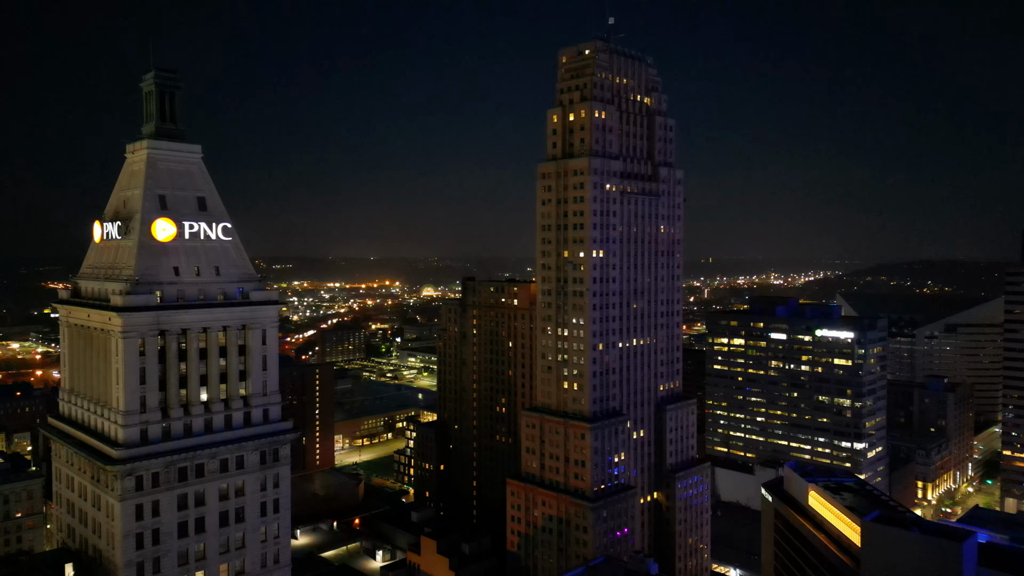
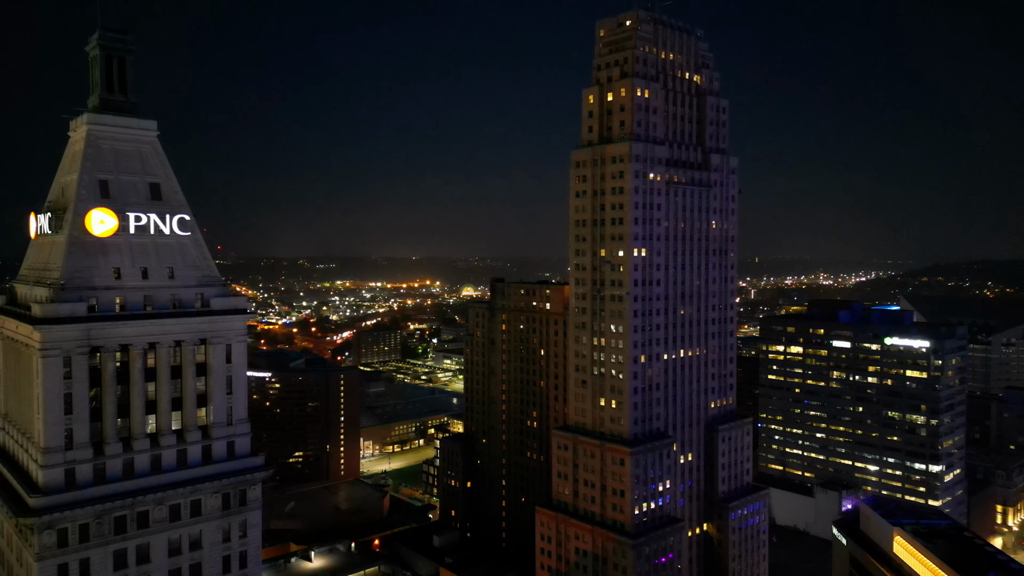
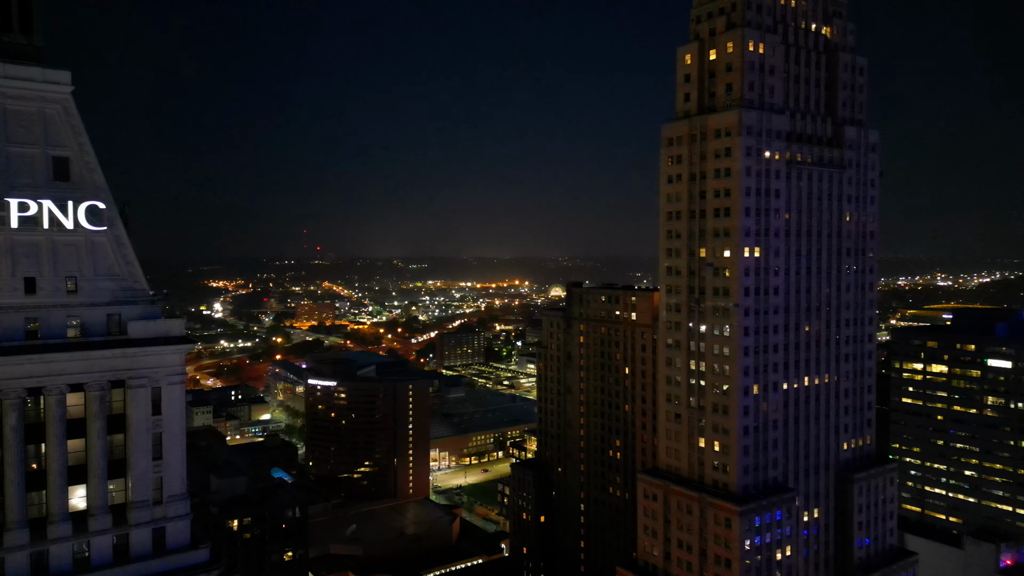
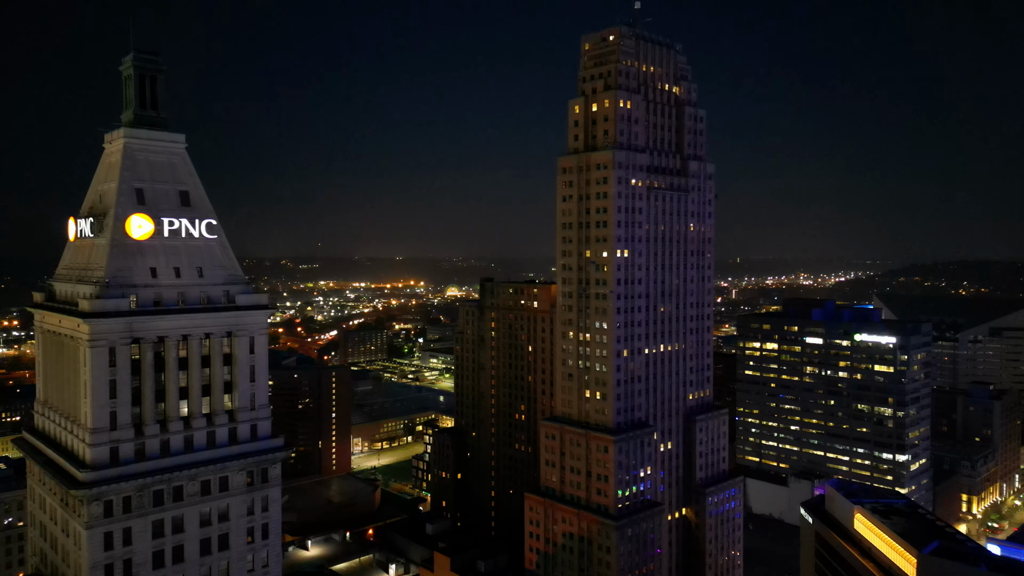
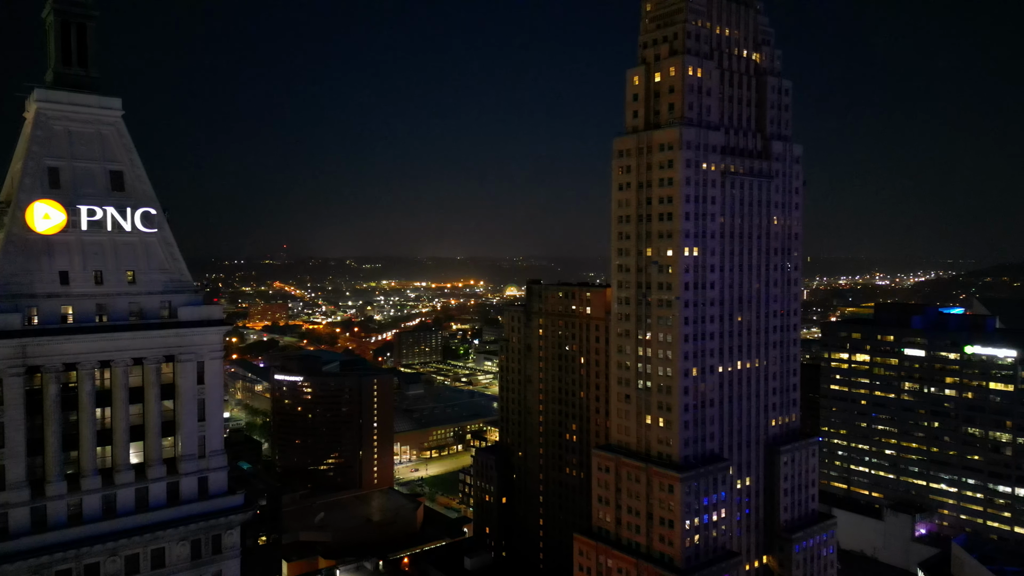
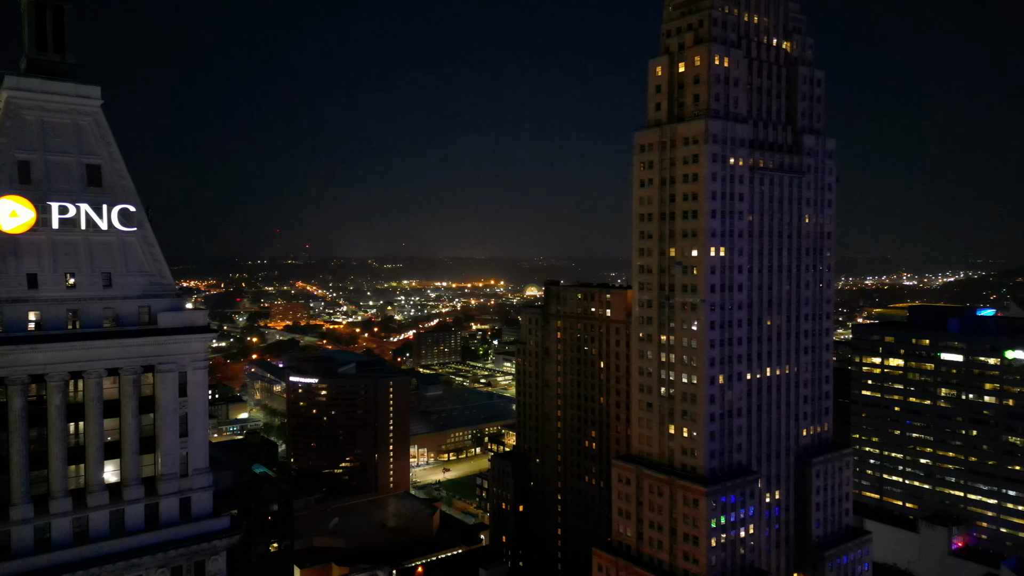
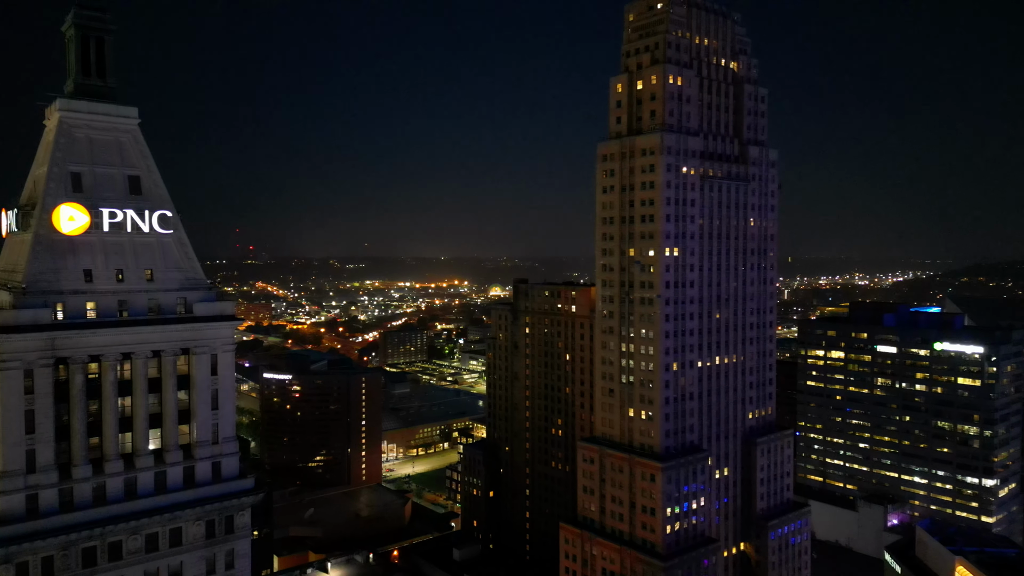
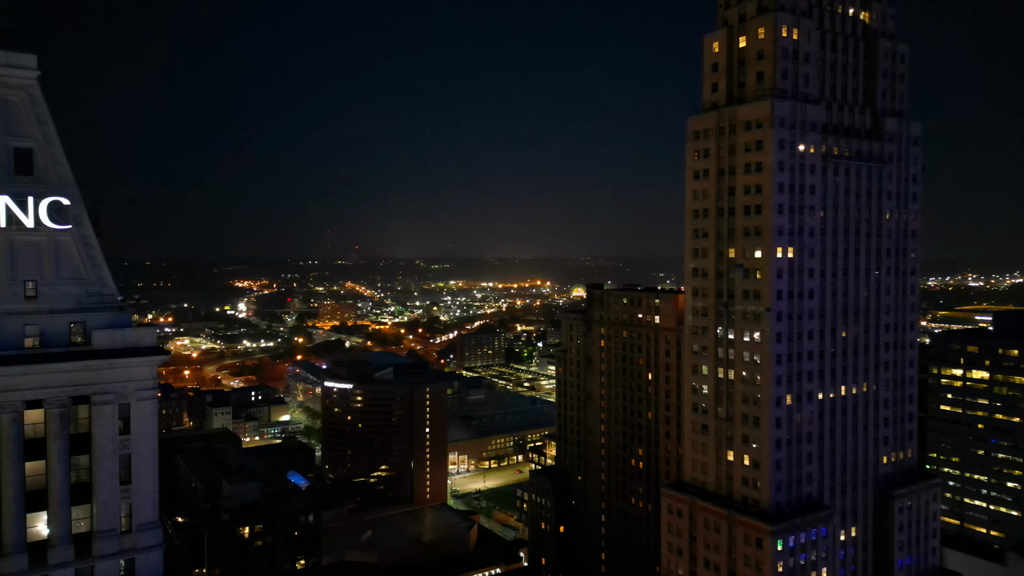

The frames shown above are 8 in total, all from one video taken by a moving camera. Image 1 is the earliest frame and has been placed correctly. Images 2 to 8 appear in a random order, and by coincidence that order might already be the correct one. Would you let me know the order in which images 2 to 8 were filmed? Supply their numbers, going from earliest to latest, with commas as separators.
4, 2, 7, 5, 6, 3, 8
